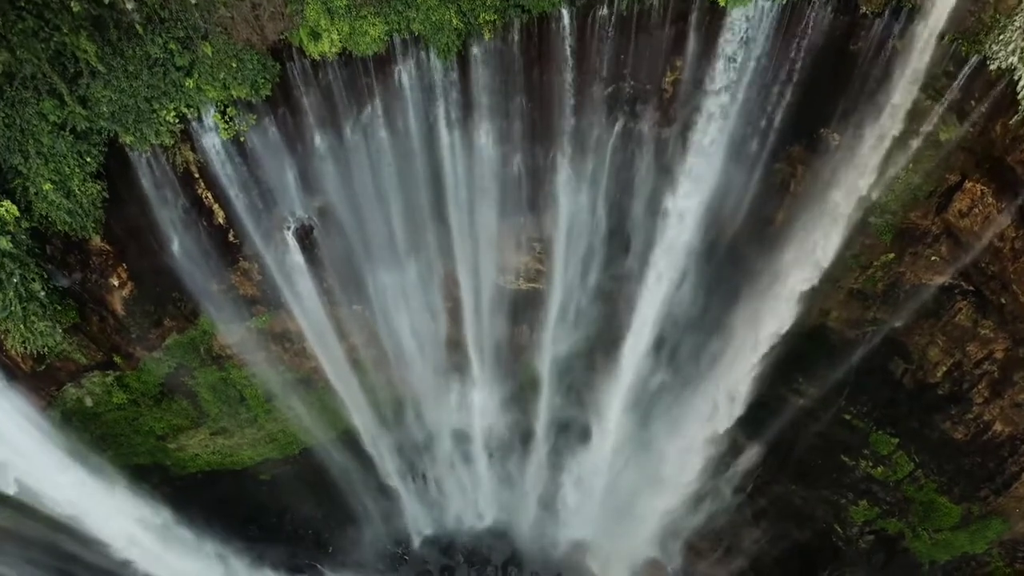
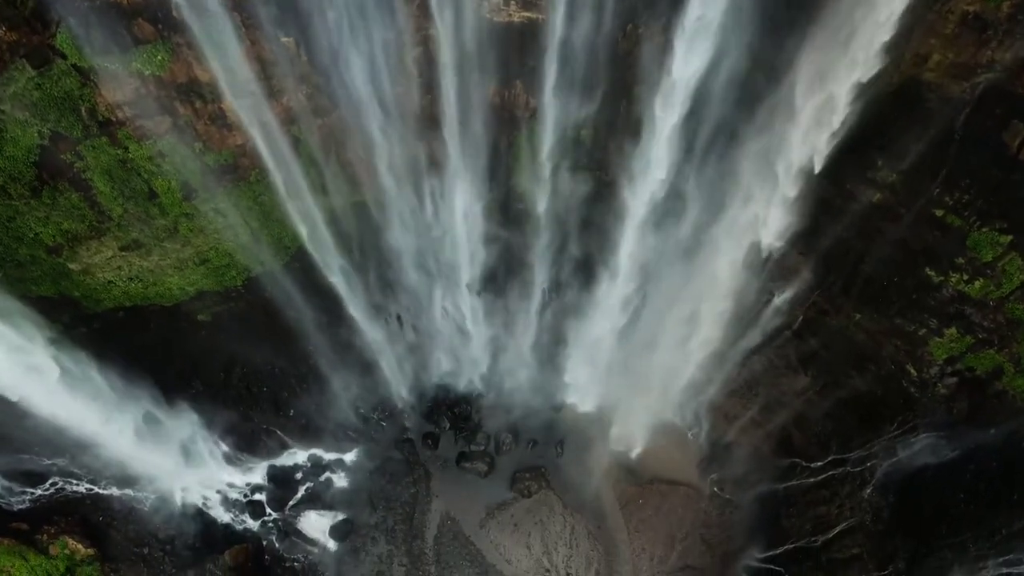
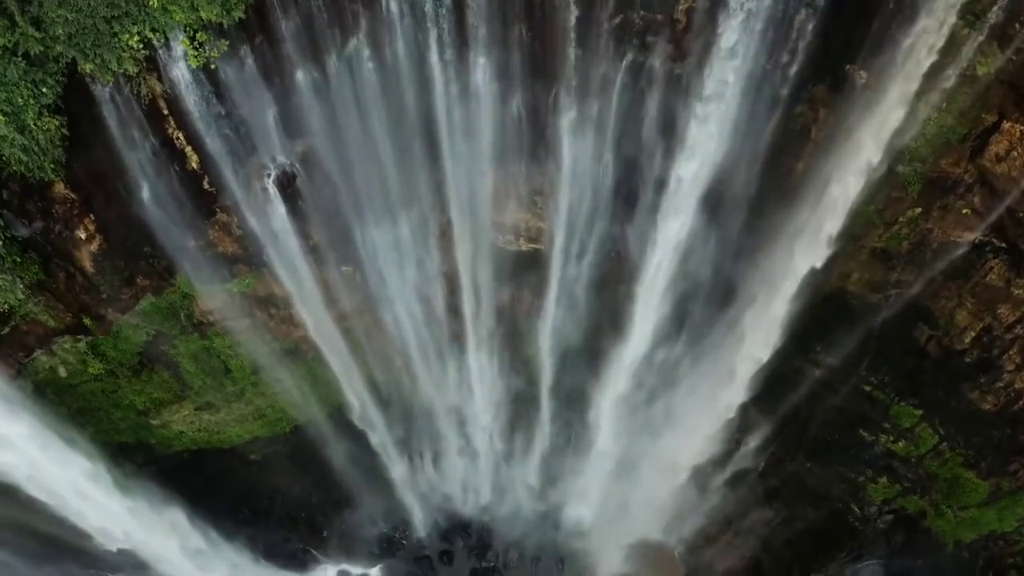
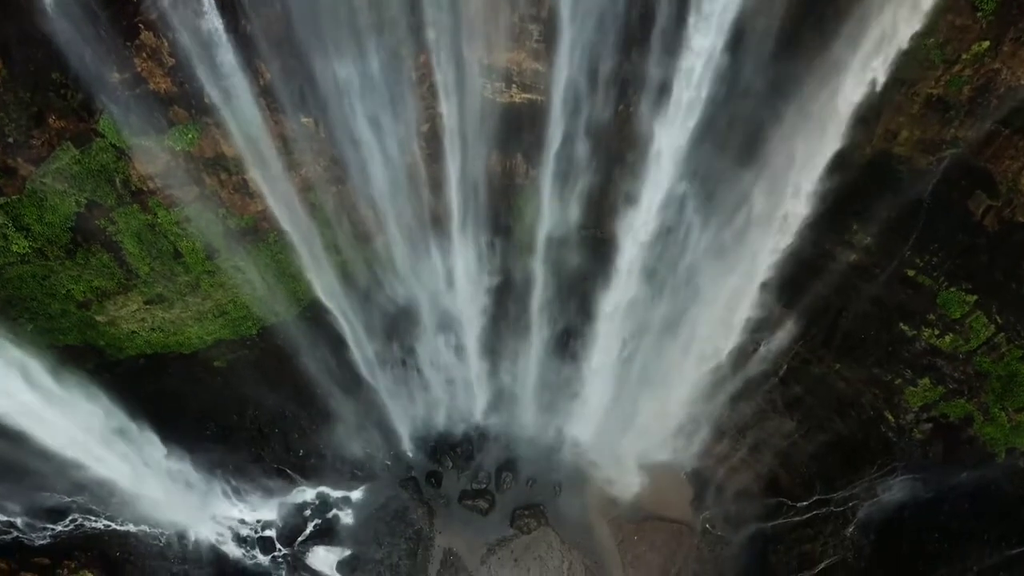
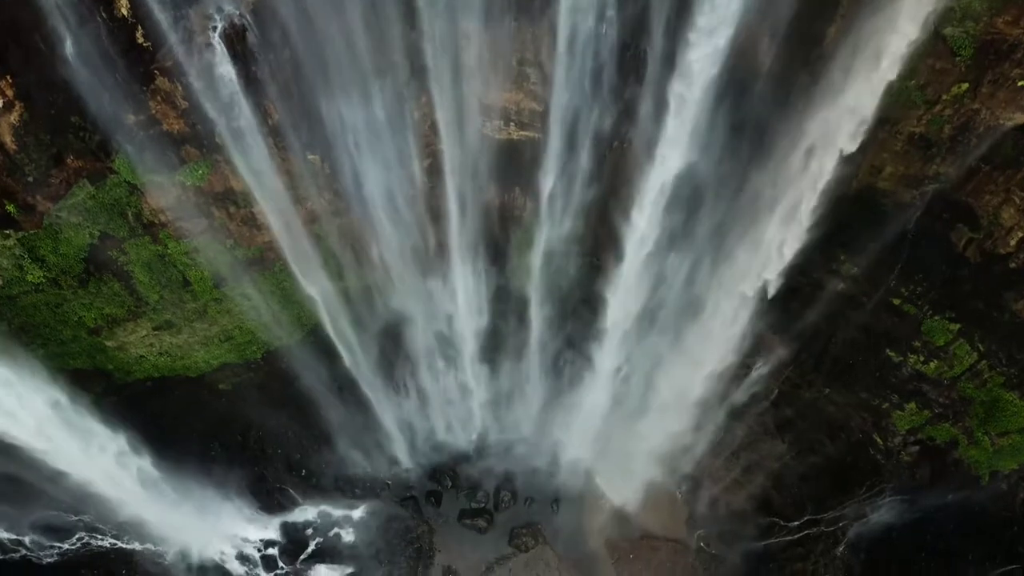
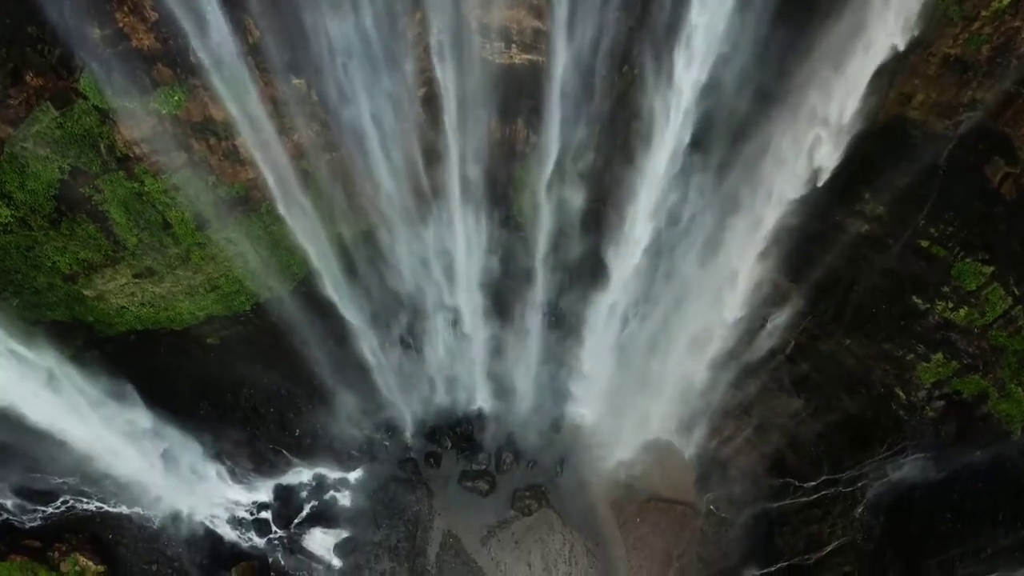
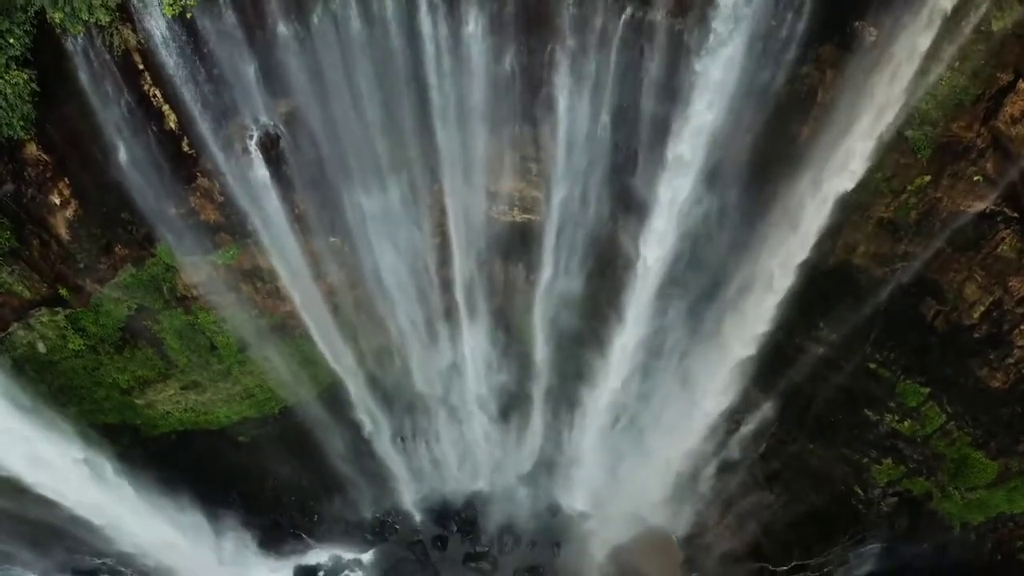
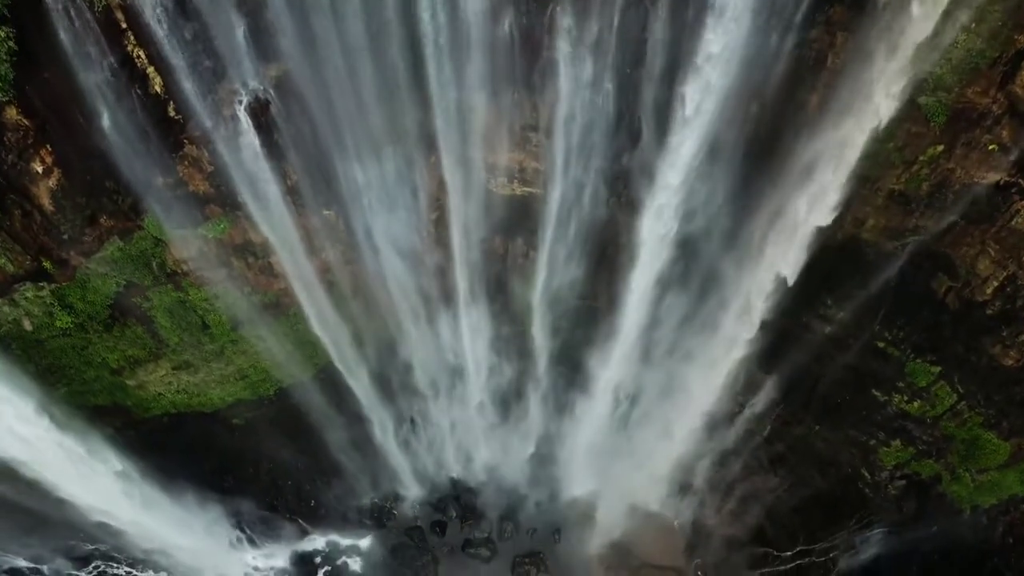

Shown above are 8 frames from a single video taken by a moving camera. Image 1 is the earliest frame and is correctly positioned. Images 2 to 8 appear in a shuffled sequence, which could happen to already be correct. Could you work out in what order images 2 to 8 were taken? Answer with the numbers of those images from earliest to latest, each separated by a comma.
3, 7, 8, 5, 4, 6, 2
